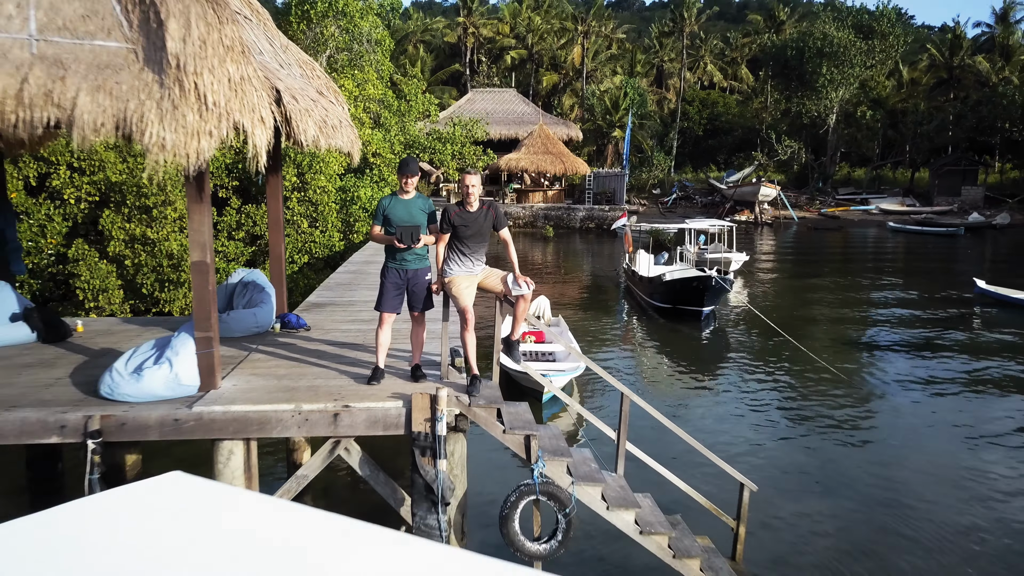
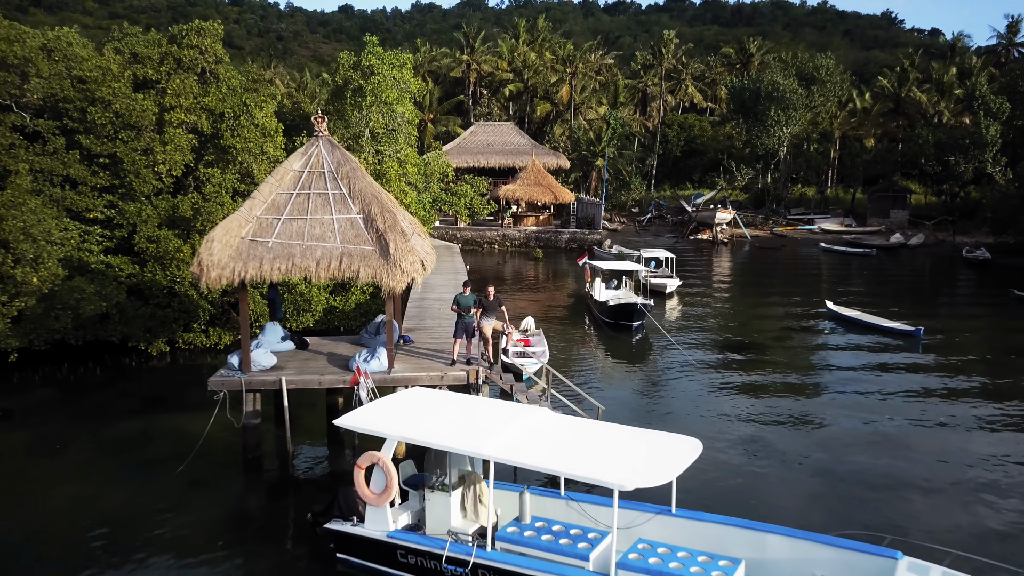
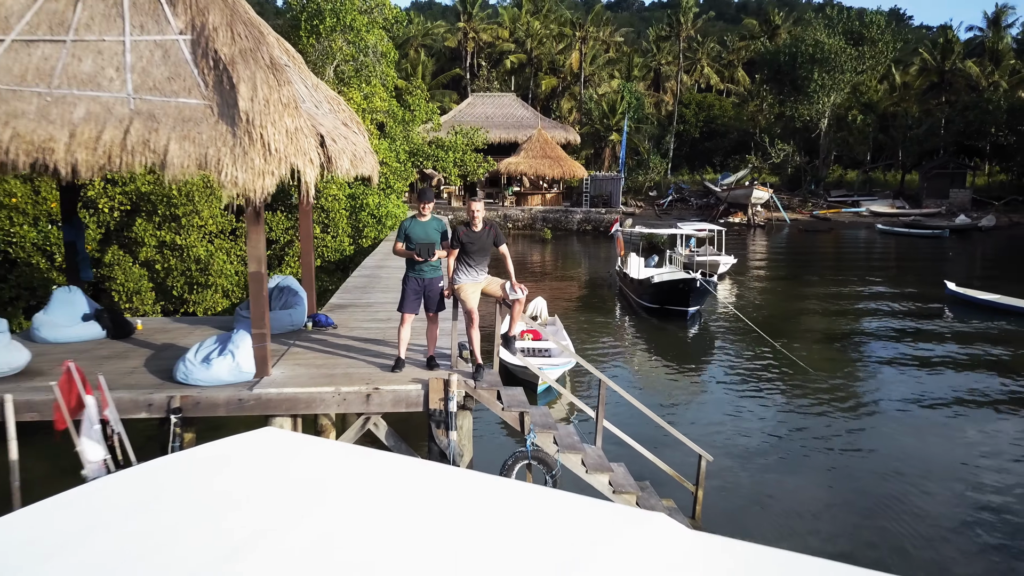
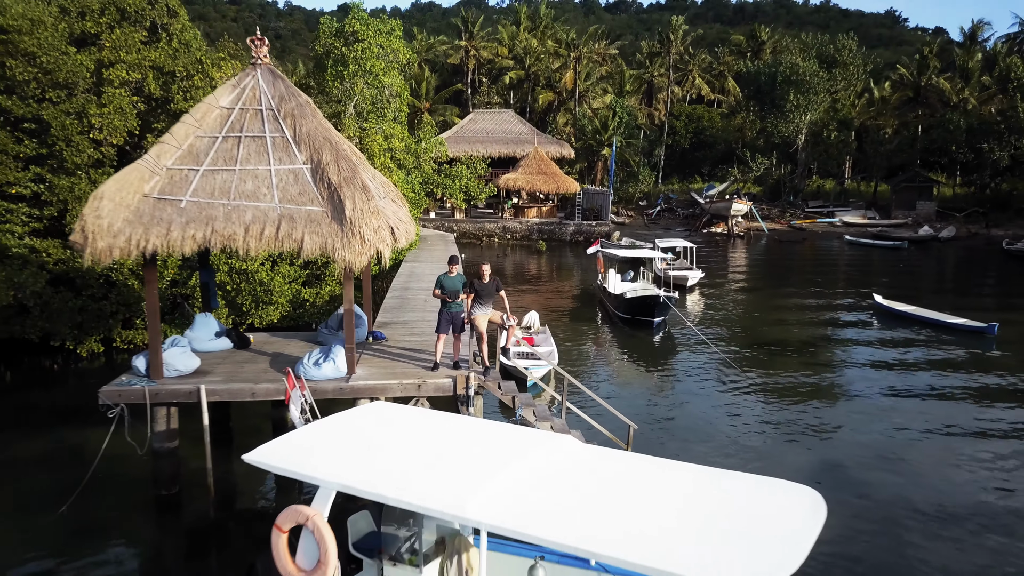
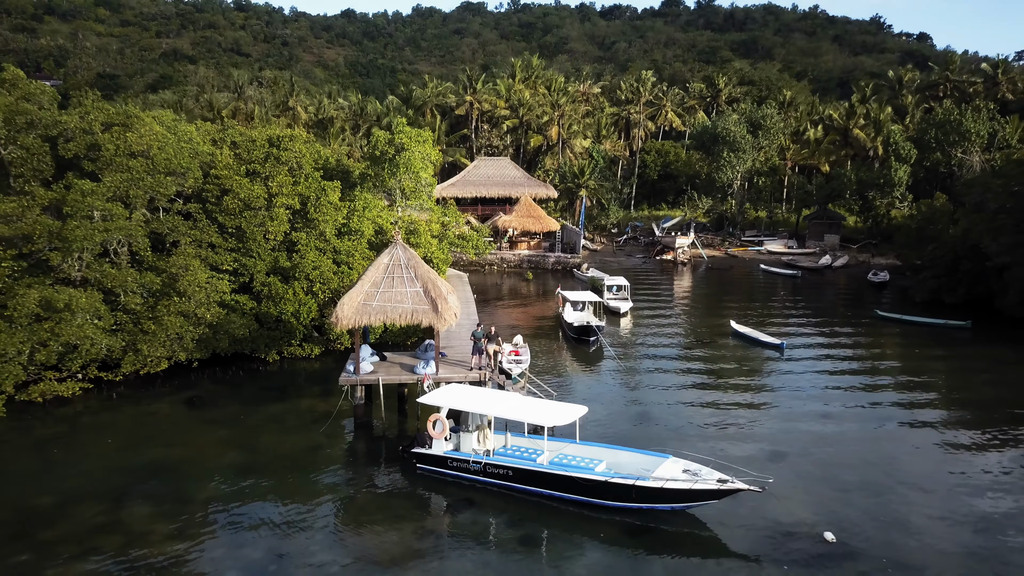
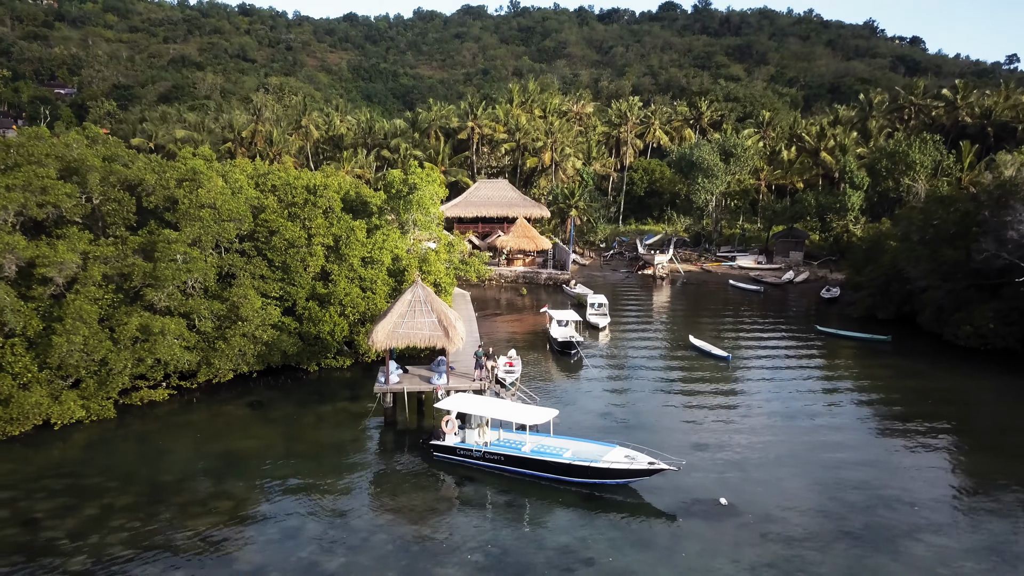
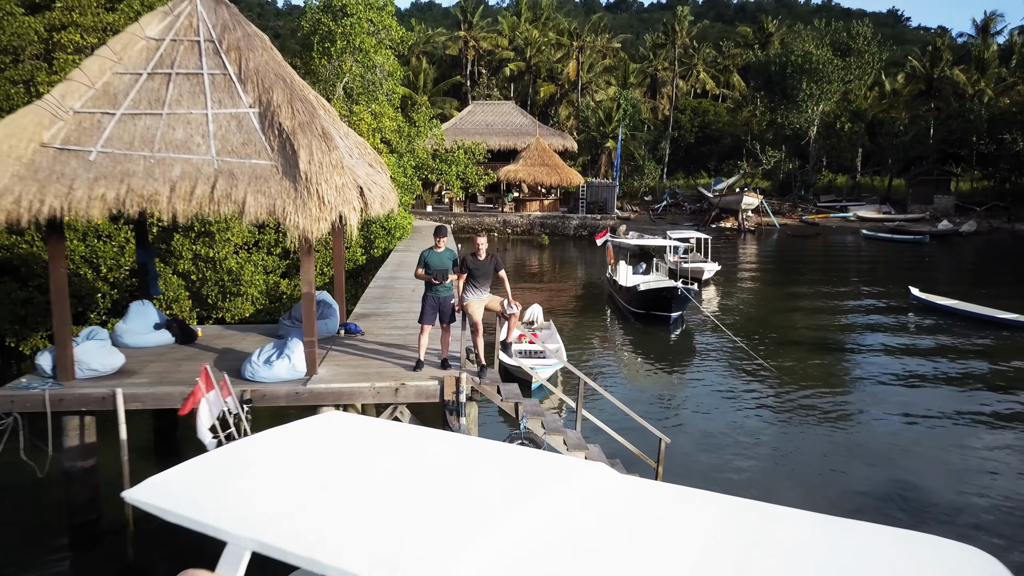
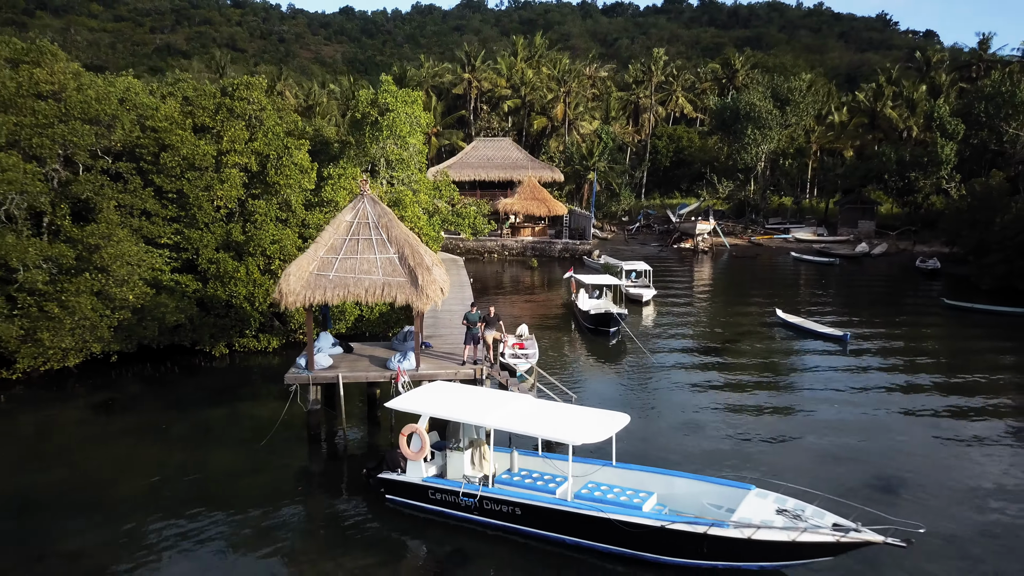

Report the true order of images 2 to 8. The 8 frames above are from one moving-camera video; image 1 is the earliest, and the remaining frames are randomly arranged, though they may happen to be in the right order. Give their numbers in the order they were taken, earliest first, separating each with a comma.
3, 7, 4, 2, 8, 5, 6
